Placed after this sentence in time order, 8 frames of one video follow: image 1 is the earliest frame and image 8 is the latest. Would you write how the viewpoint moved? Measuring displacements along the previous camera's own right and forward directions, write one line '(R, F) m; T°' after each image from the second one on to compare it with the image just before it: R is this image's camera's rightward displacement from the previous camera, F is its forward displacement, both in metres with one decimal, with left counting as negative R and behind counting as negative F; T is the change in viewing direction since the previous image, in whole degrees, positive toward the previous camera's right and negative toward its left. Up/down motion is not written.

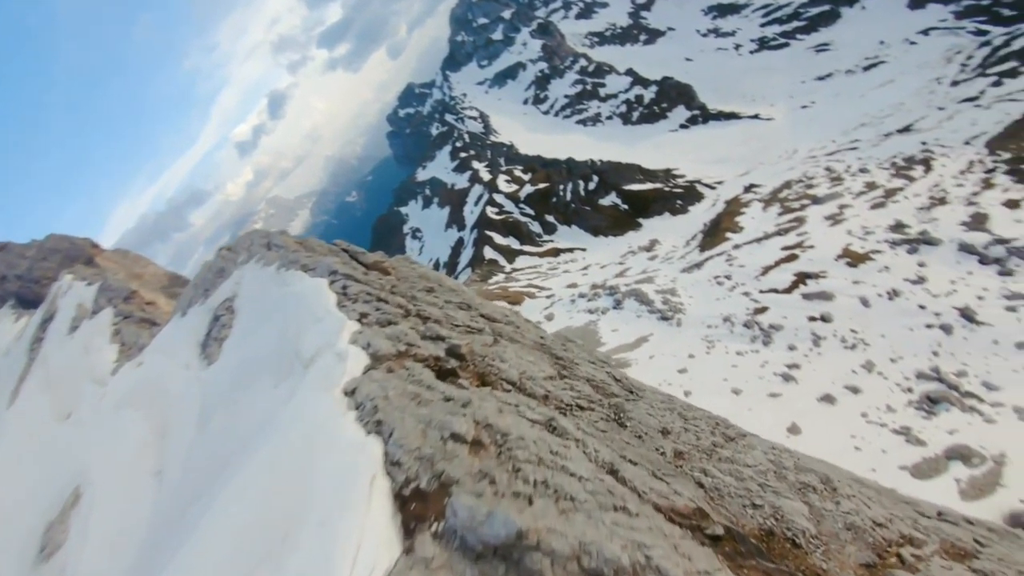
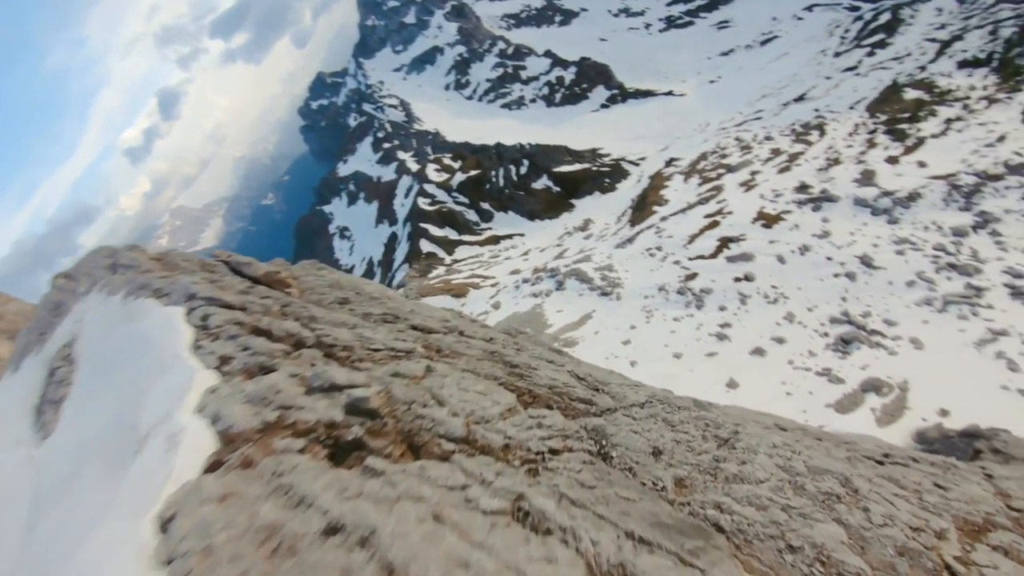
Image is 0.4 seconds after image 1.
(0.0, +0.5) m; +8°
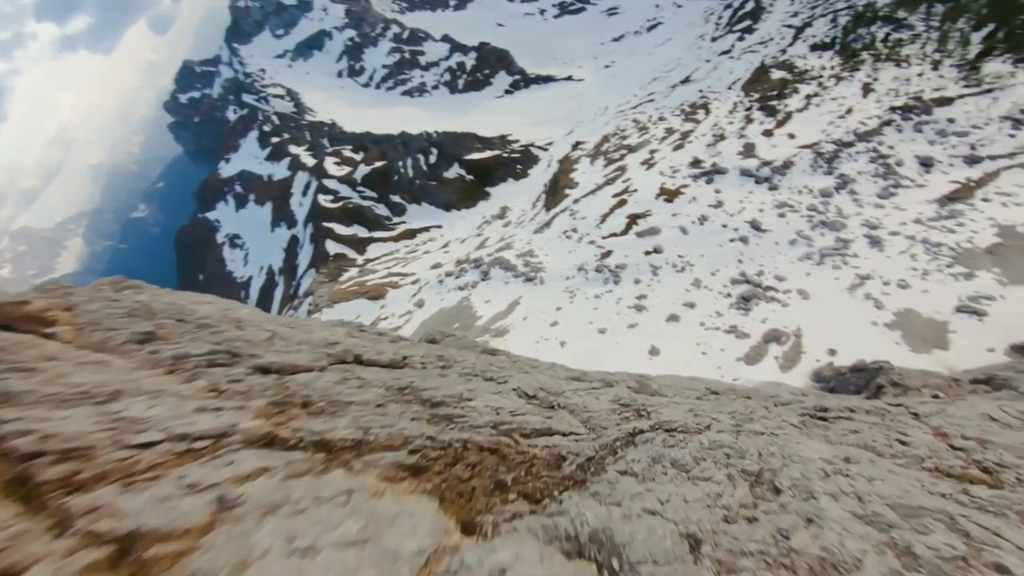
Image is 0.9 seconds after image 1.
(0.0, +0.7) m; +10°
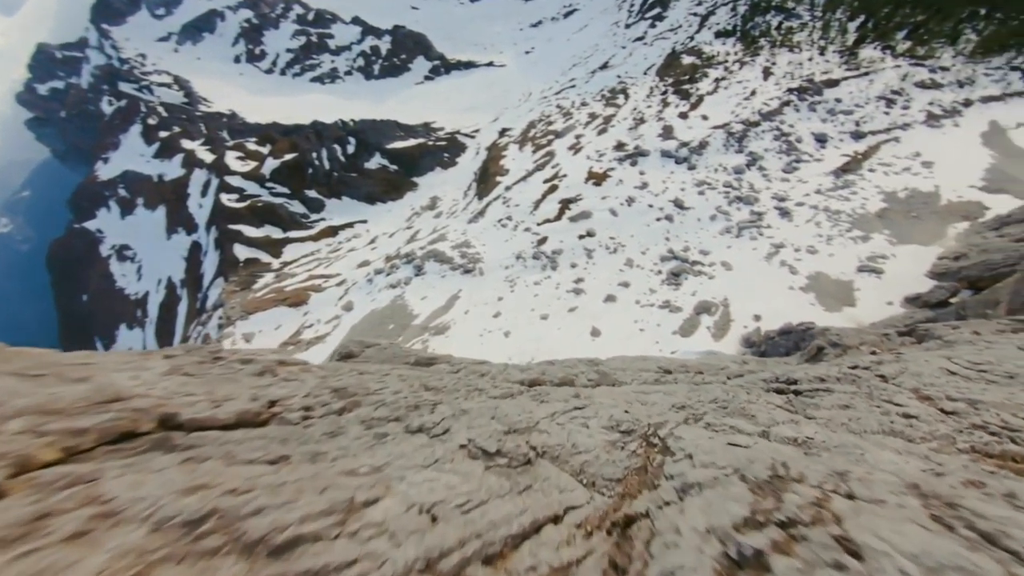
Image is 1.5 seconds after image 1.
(0.0, +0.8) m; +8°
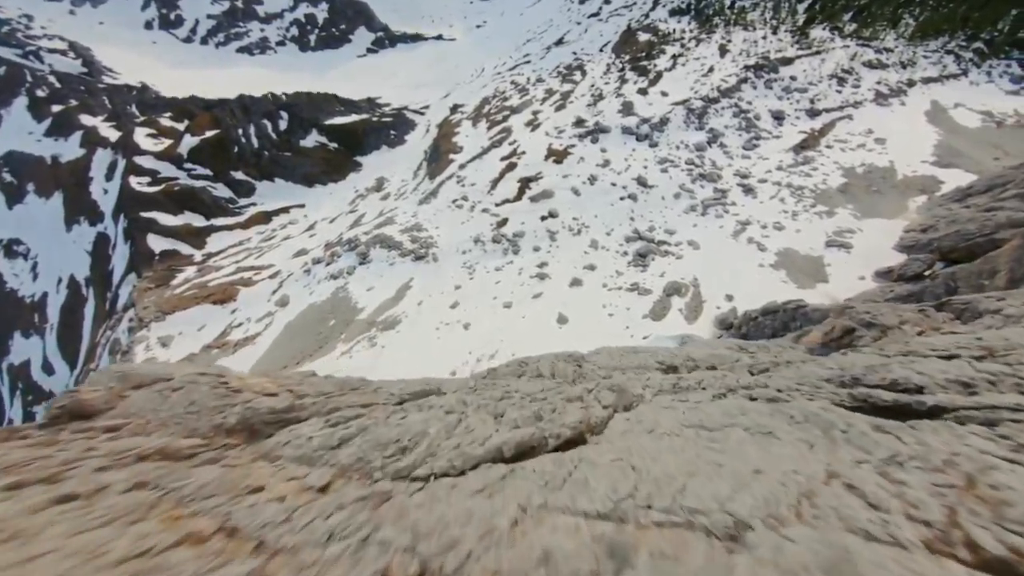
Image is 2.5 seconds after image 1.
(0.0, +1.8) m; +6°
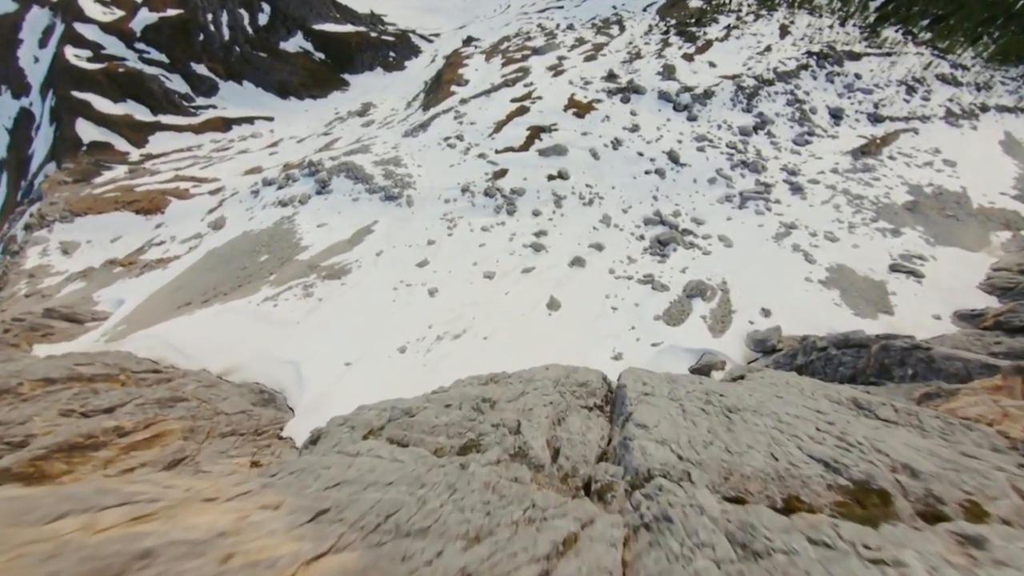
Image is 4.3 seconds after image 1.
(+0.1, +3.6) m; +2°
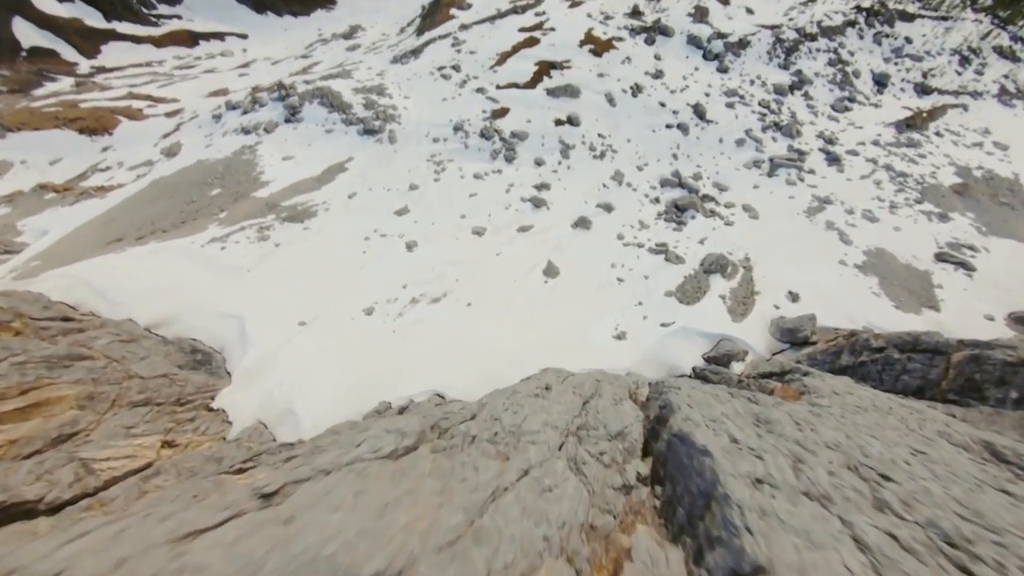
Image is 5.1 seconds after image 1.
(+0.1, +1.8) m; +1°
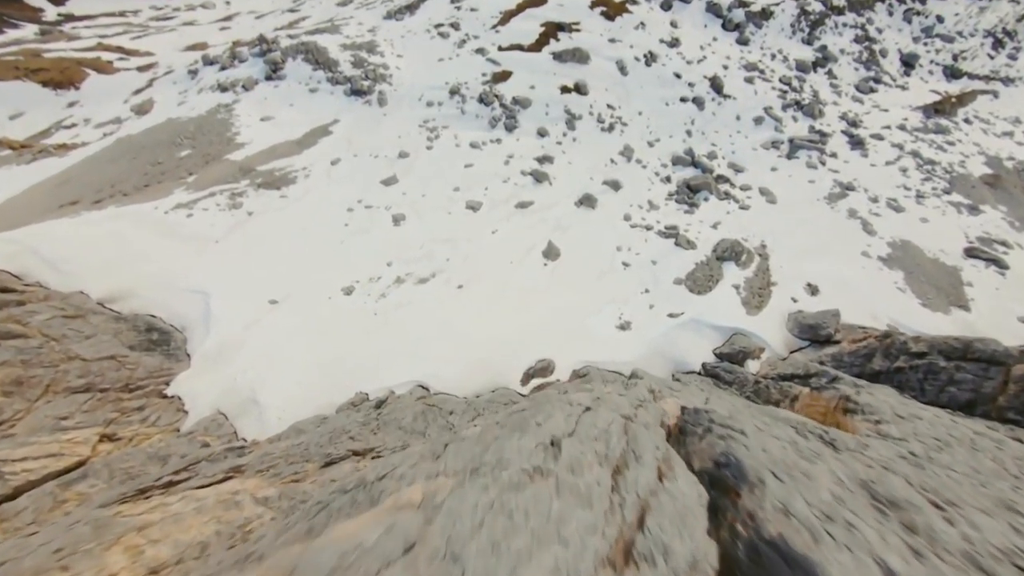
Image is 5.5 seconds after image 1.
(0.0, +0.9) m; +1°
